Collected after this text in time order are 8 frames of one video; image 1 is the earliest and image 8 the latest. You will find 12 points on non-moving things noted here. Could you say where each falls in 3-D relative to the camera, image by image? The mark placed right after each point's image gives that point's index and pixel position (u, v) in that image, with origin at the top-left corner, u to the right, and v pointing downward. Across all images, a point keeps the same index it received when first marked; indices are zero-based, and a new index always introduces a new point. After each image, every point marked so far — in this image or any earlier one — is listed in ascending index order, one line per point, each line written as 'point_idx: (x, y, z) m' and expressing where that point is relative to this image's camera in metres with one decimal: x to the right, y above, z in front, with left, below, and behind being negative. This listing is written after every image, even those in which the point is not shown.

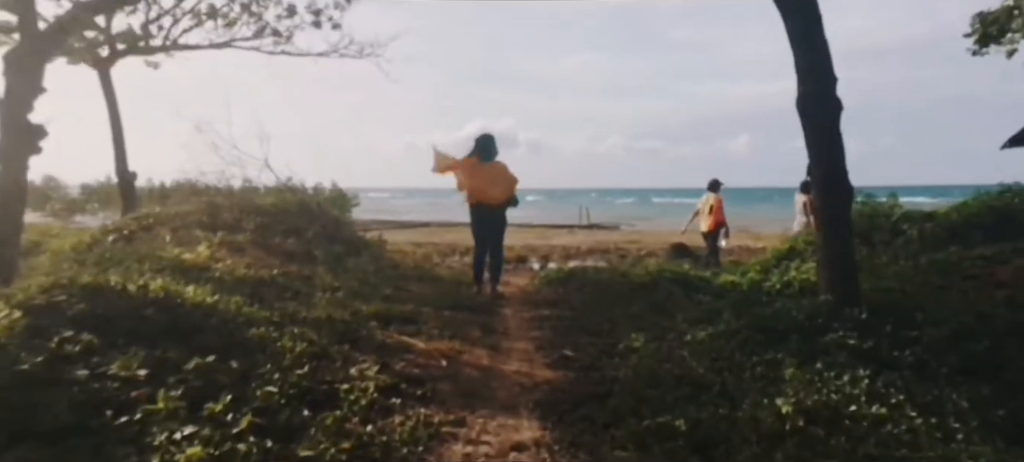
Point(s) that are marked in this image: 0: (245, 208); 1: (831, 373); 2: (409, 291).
0: (-3.3, +0.3, +8.5) m
1: (+1.6, -0.7, +3.4) m
2: (-1.0, -0.6, +6.4) m
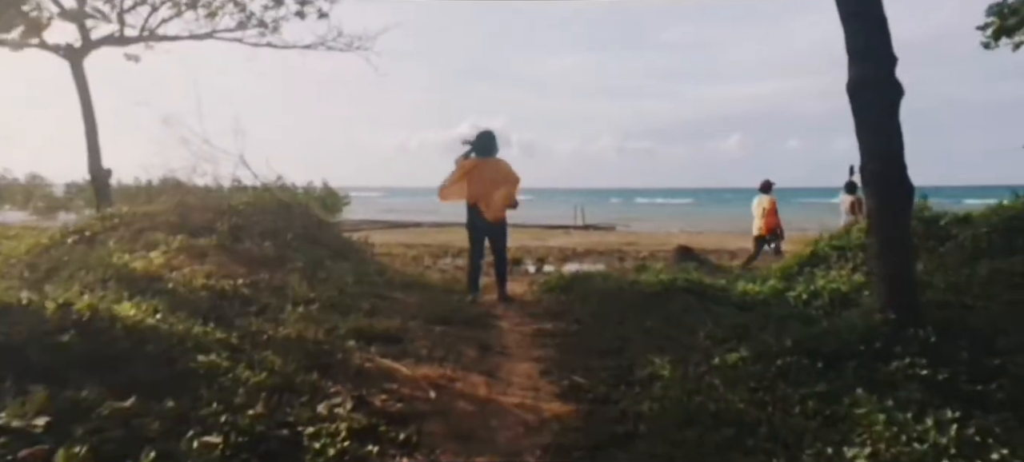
0: (-3.4, +0.3, +7.8) m
1: (+1.6, -0.7, +2.8) m
2: (-1.0, -0.6, +5.7) m
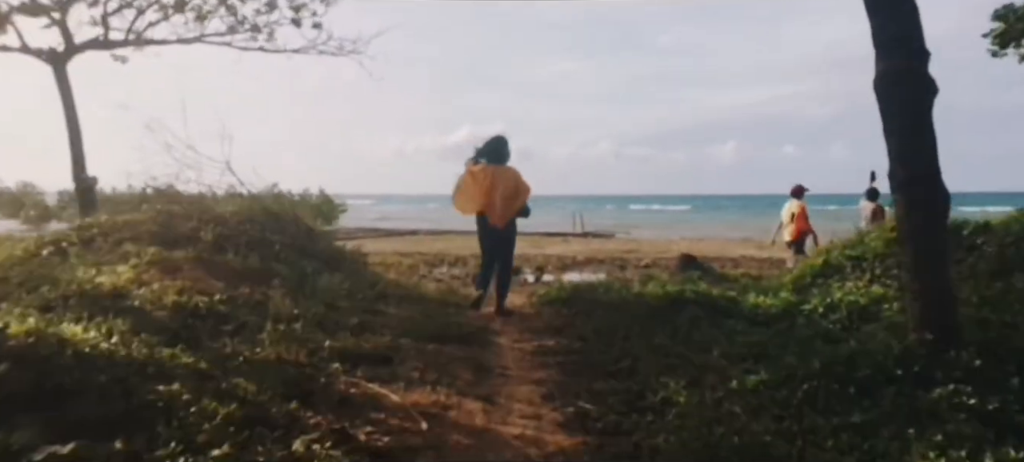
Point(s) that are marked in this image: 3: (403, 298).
0: (-3.4, +0.1, +7.5) m
1: (+1.6, -0.8, +2.5) m
2: (-1.0, -0.7, +5.4) m
3: (-1.1, -0.7, +6.8) m
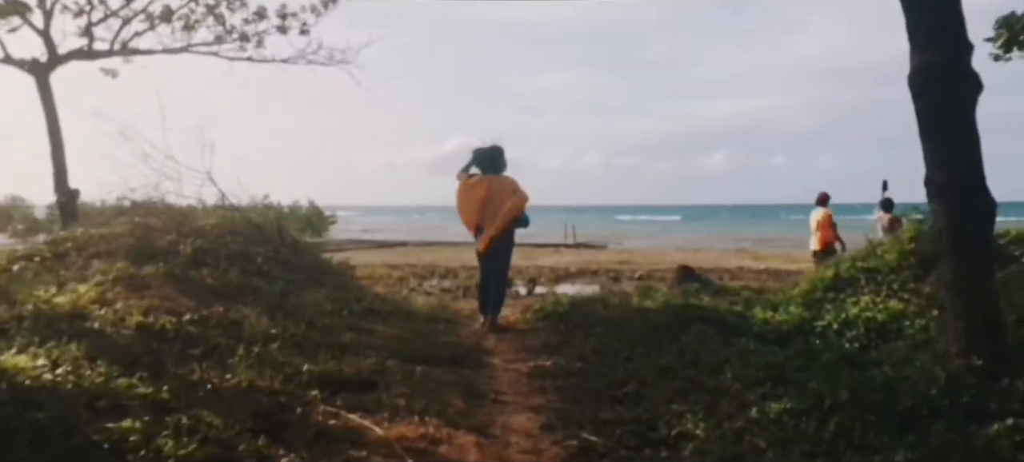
0: (-3.5, 0.0, +7.1) m
1: (+1.6, -0.8, +2.2) m
2: (-1.0, -0.8, +5.1) m
3: (-1.1, -0.8, +6.4) m
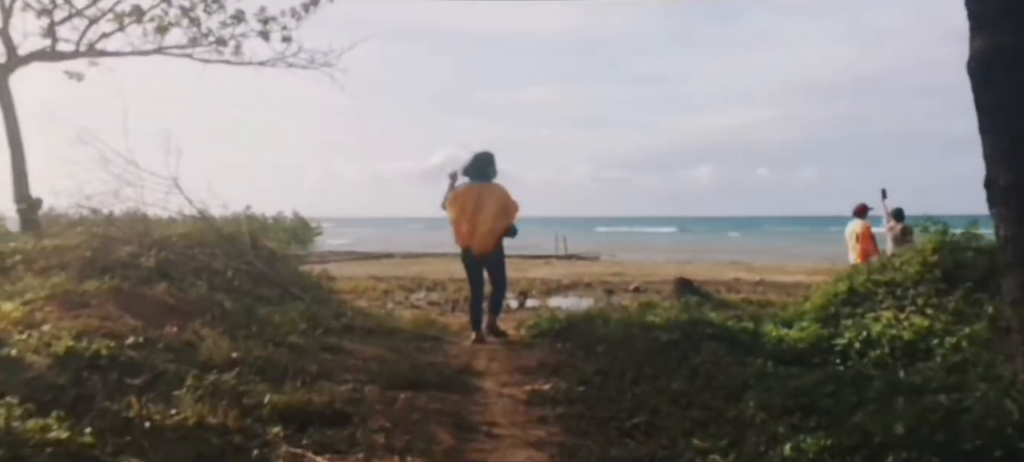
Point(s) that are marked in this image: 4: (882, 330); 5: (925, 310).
0: (-3.5, -0.1, +6.6) m
1: (+1.6, -0.8, +1.7) m
2: (-1.1, -0.8, +4.6) m
3: (-1.2, -0.9, +5.9) m
4: (+2.5, -0.7, +4.6) m
5: (+3.0, -0.6, +4.9) m
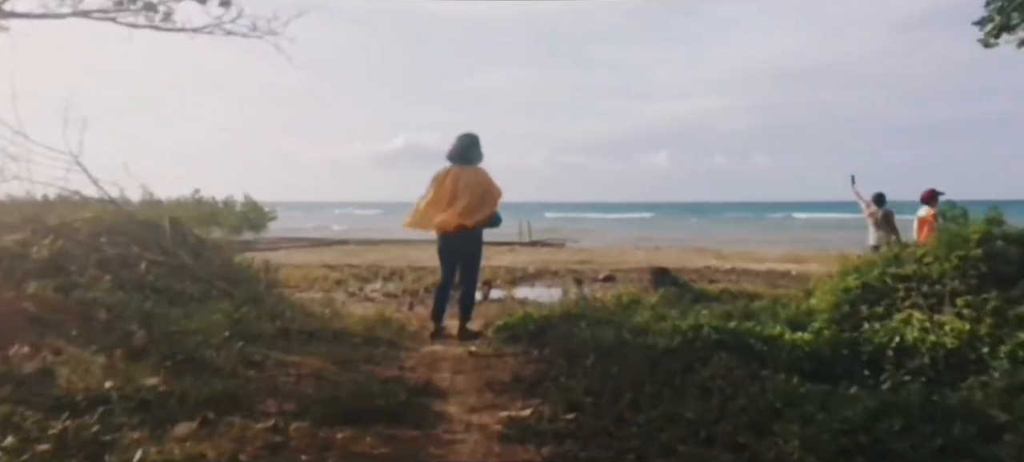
0: (-3.8, 0.0, +5.5) m
1: (+1.6, -0.8, +1.0) m
2: (-1.2, -0.8, +3.6) m
3: (-1.5, -0.8, +5.0) m
4: (+2.3, -0.6, +3.9) m
5: (+2.8, -0.5, +4.2) m
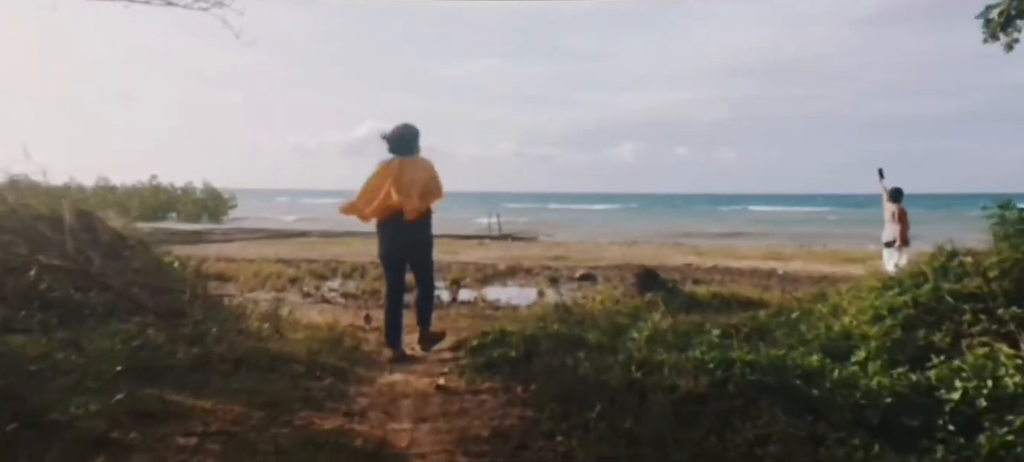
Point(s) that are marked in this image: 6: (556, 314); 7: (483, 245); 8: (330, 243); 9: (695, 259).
0: (-4.0, +0.1, +4.4) m
1: (+1.7, -0.9, +0.1) m
2: (-1.3, -0.8, +2.7) m
3: (-1.6, -0.8, +4.0) m
4: (+2.2, -0.6, +3.1) m
5: (+2.7, -0.6, +3.4) m
6: (+0.4, -0.8, +6.9) m
7: (-0.7, -0.3, +16.6) m
8: (-4.1, -0.3, +15.3) m
9: (+4.1, -0.6, +15.2) m
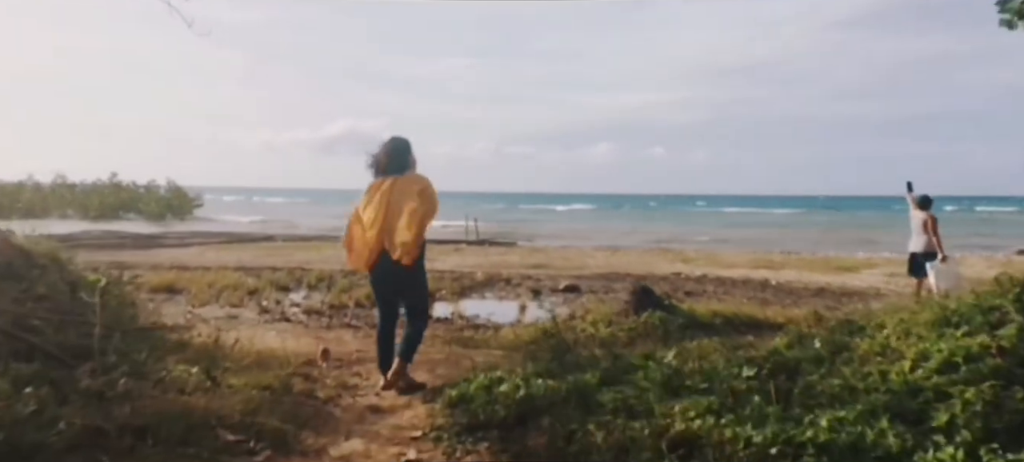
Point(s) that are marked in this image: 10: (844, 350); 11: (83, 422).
0: (-4.0, -0.1, +3.4) m
1: (+1.8, -1.1, -0.7) m
2: (-1.3, -0.9, +1.7) m
3: (-1.6, -0.9, +3.1) m
4: (+2.2, -0.8, +2.3) m
5: (+2.7, -0.7, +2.7) m
6: (+0.3, -1.0, +6.0) m
7: (-1.2, -0.5, +15.7) m
8: (-4.6, -0.4, +14.3) m
9: (+3.7, -0.8, +14.5) m
10: (+2.4, -0.8, +5.0) m
11: (-1.9, -0.8, +2.9) m
